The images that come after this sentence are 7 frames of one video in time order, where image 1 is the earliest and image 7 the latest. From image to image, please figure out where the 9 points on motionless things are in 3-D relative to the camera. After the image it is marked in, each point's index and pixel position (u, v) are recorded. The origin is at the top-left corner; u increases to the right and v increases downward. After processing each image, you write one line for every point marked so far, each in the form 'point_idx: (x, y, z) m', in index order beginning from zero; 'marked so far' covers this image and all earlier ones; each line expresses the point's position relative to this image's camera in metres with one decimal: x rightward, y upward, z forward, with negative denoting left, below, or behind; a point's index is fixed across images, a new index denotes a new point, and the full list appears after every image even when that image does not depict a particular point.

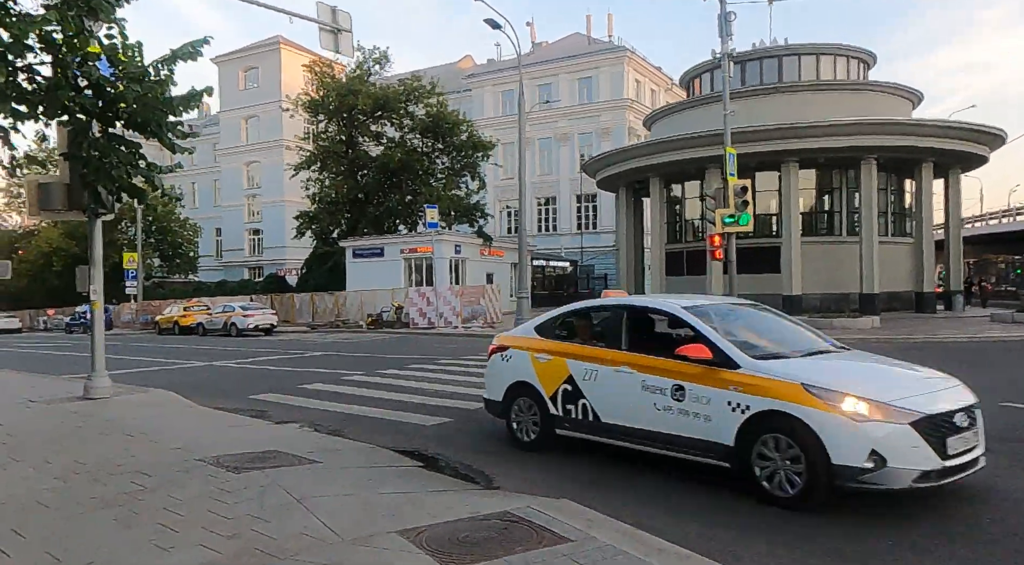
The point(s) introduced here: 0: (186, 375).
0: (-6.6, -1.9, +14.9) m
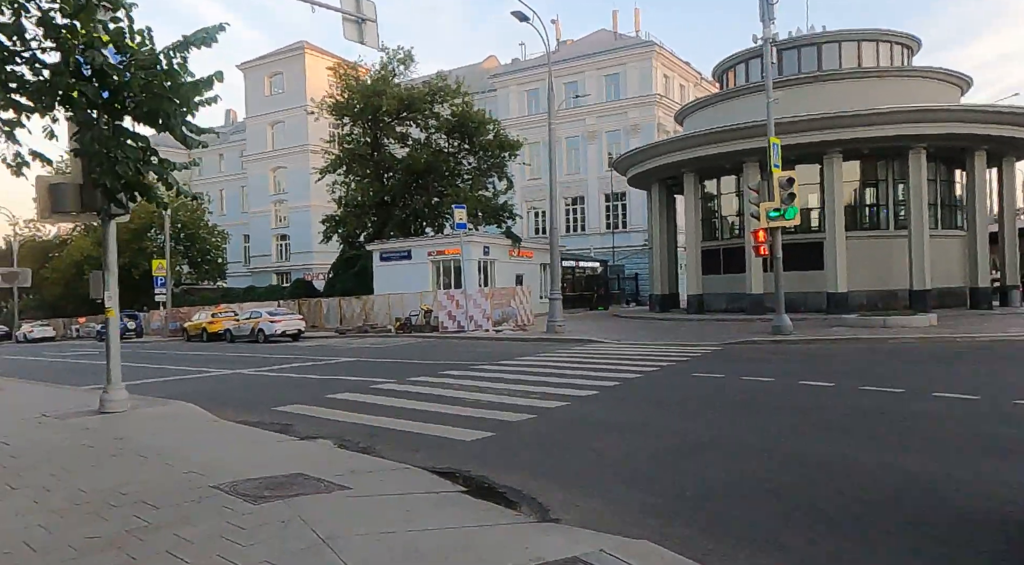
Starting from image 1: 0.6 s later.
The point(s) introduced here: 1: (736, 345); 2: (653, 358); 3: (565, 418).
0: (-5.9, -2.0, +14.3) m
1: (+5.6, -1.6, +18.6) m
2: (+3.3, -1.7, +16.7) m
3: (+0.7, -1.7, +9.4) m
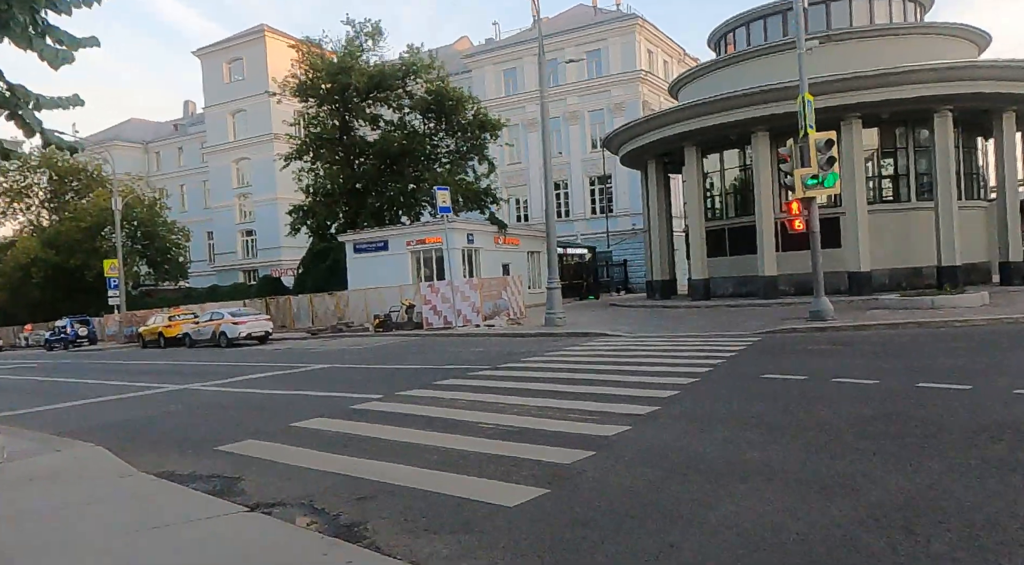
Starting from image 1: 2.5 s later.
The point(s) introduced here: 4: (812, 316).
0: (-5.6, -1.9, +11.3) m
1: (+5.7, -1.2, +15.9) m
2: (+3.4, -1.3, +14.0) m
3: (+1.1, -1.5, +6.6) m
4: (+7.3, -0.8, +17.8) m
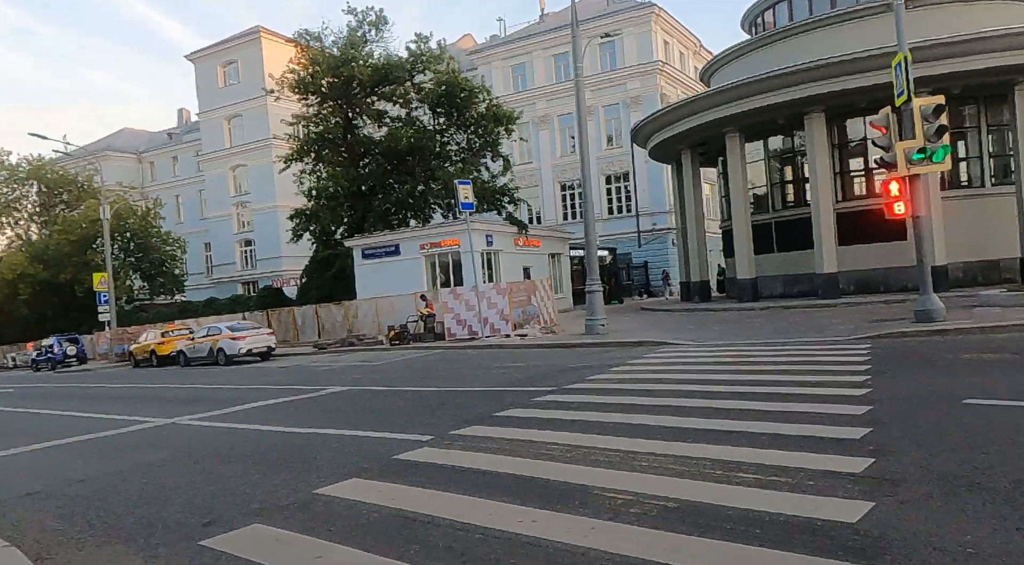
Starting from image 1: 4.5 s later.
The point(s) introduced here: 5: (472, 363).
0: (-4.6, -2.0, +8.4) m
1: (+6.7, -1.0, +13.1) m
2: (+4.4, -1.3, +11.2) m
3: (+2.1, -1.4, +3.8) m
4: (+8.3, -0.7, +15.0) m
5: (-0.9, -1.8, +16.5) m
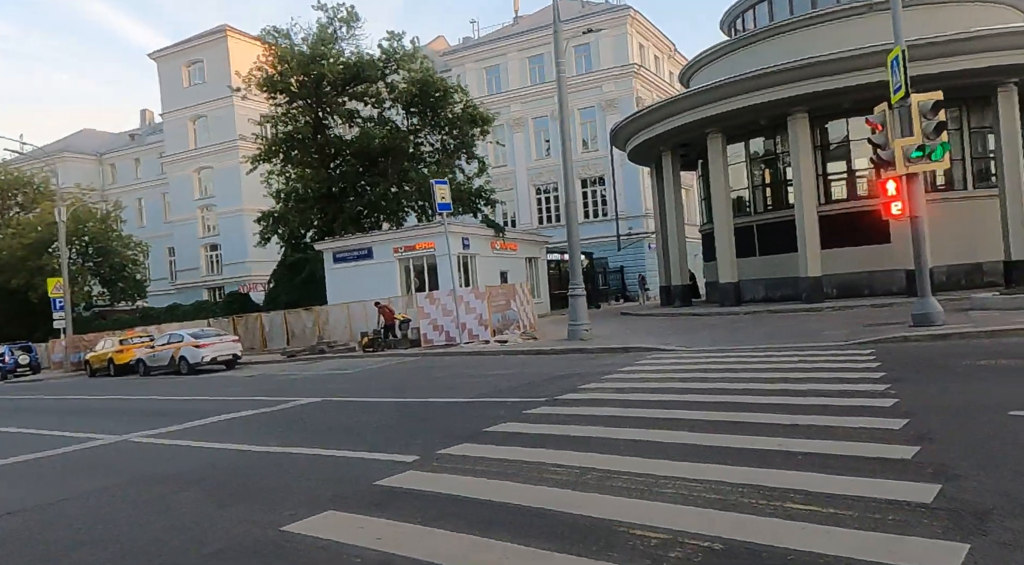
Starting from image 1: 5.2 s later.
0: (-4.6, -2.1, +7.4) m
1: (+6.5, -1.1, +12.5) m
2: (+4.2, -1.3, +10.5) m
3: (+2.3, -1.3, +3.0) m
4: (+8.0, -0.7, +14.5) m
5: (-1.3, -1.9, +15.6) m
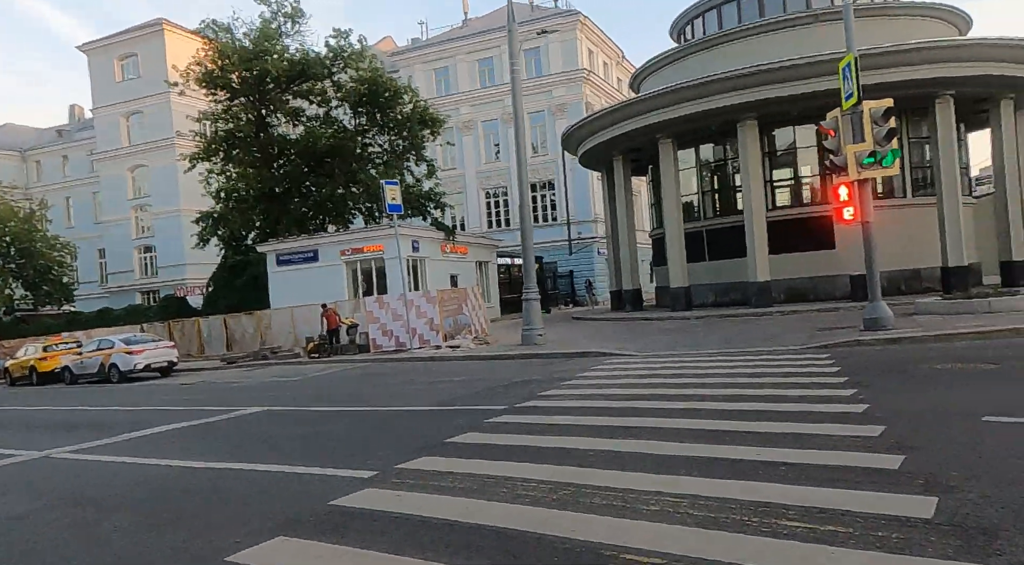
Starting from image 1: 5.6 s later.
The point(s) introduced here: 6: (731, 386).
0: (-5.0, -2.1, +6.6) m
1: (+5.8, -1.2, +12.6) m
2: (+3.7, -1.4, +10.4) m
3: (+2.3, -1.3, +2.8) m
4: (+7.1, -0.8, +14.7) m
5: (-2.2, -2.0, +15.1) m
6: (+2.9, -1.4, +9.9) m
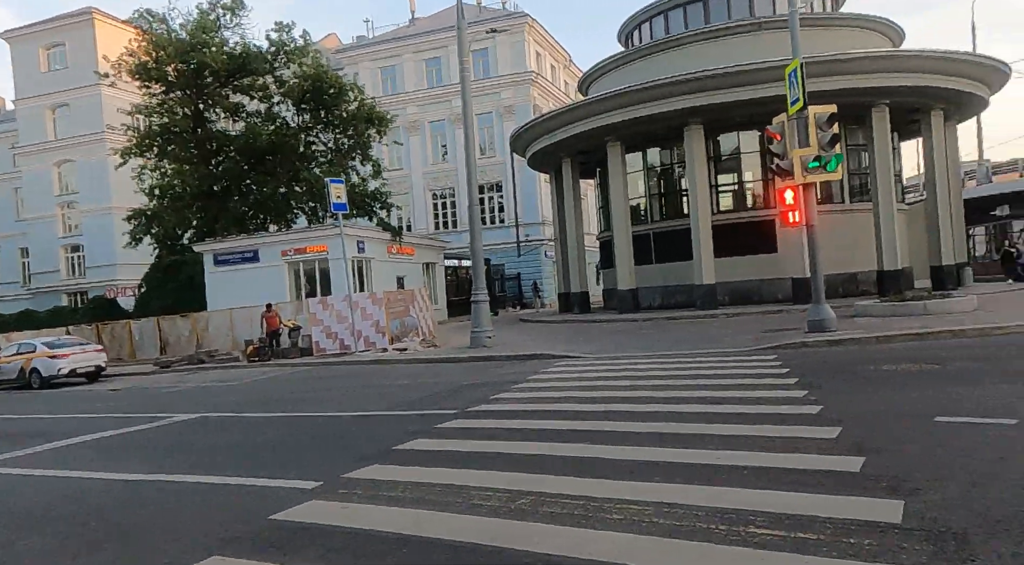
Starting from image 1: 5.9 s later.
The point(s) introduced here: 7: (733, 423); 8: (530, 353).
0: (-5.4, -2.0, +6.0) m
1: (+4.9, -1.2, +12.7) m
2: (+3.0, -1.4, +10.4) m
3: (+2.1, -1.3, +2.7) m
4: (+6.1, -0.9, +14.9) m
5: (-3.3, -2.0, +14.6) m
6: (+2.3, -1.4, +9.8) m
7: (+2.2, -1.4, +7.3) m
8: (+0.4, -1.6, +16.3) m
